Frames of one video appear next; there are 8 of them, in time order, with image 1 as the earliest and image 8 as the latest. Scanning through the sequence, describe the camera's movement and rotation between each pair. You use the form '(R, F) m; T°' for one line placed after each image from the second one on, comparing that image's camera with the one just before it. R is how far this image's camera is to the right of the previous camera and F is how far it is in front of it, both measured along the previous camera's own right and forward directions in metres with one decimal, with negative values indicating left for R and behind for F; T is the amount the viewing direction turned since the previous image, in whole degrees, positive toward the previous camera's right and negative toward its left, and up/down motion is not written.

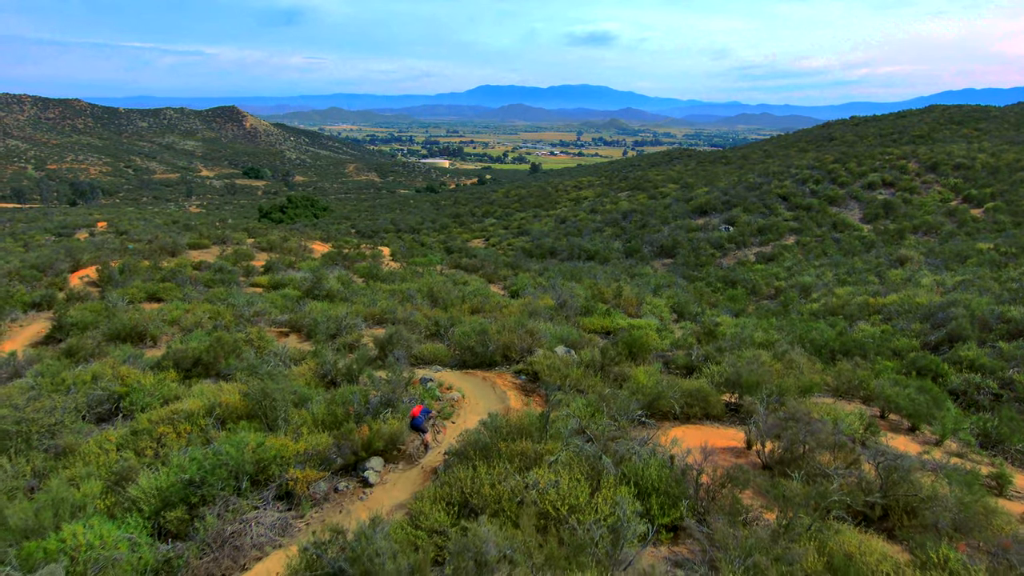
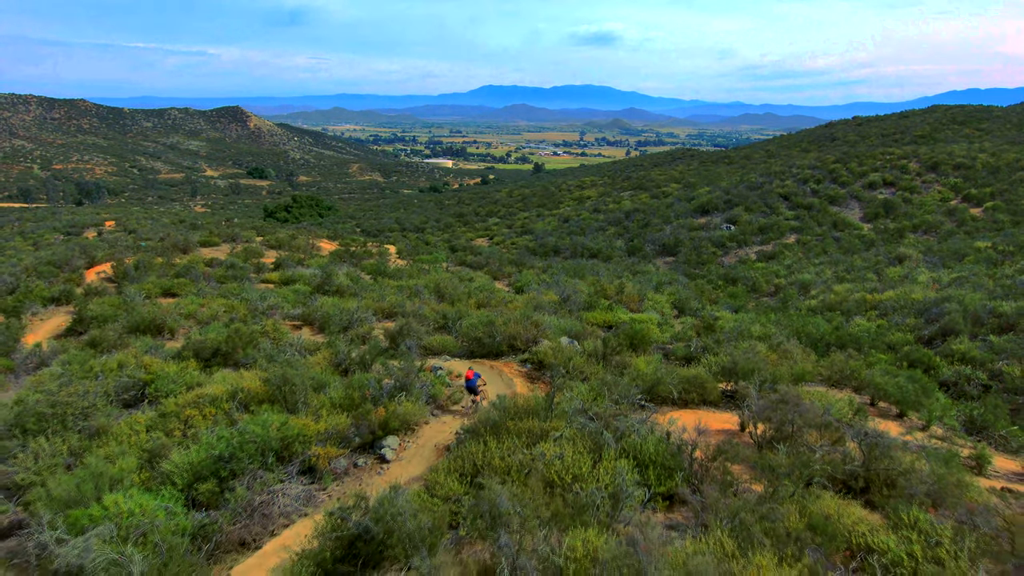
(0.0, -0.3) m; 0°
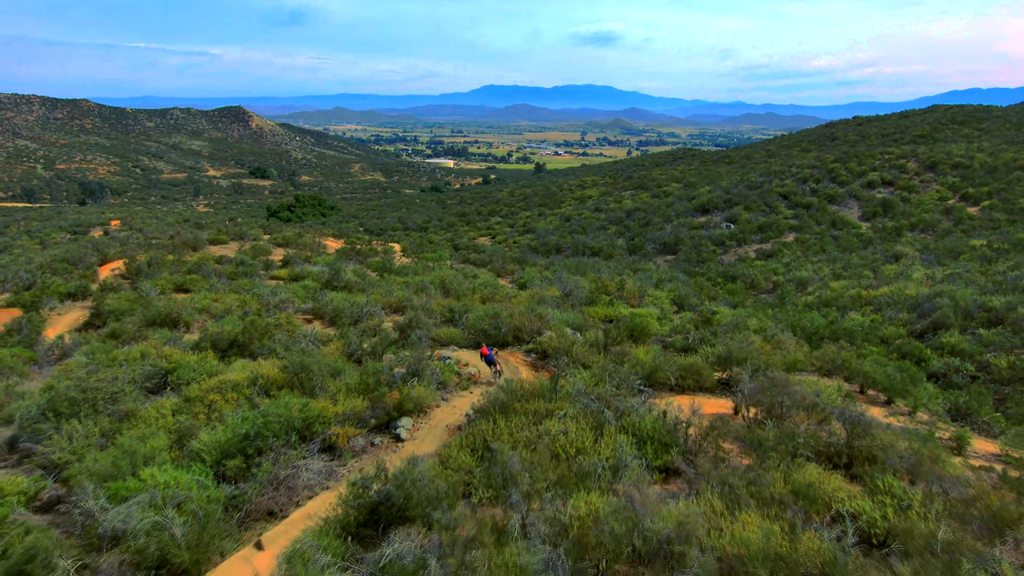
(0.0, -0.3) m; 0°
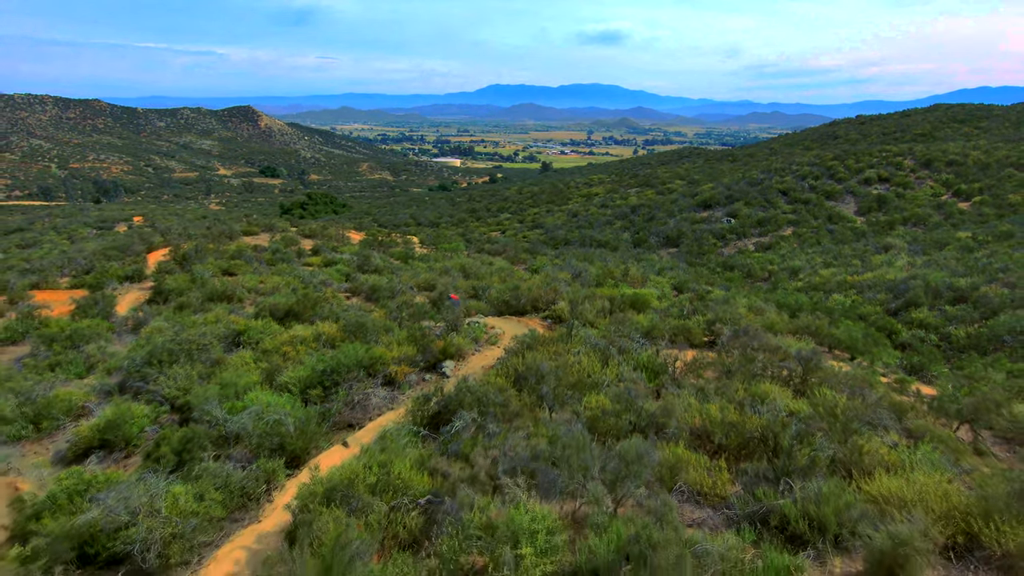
(-0.2, -1.3) m; -1°
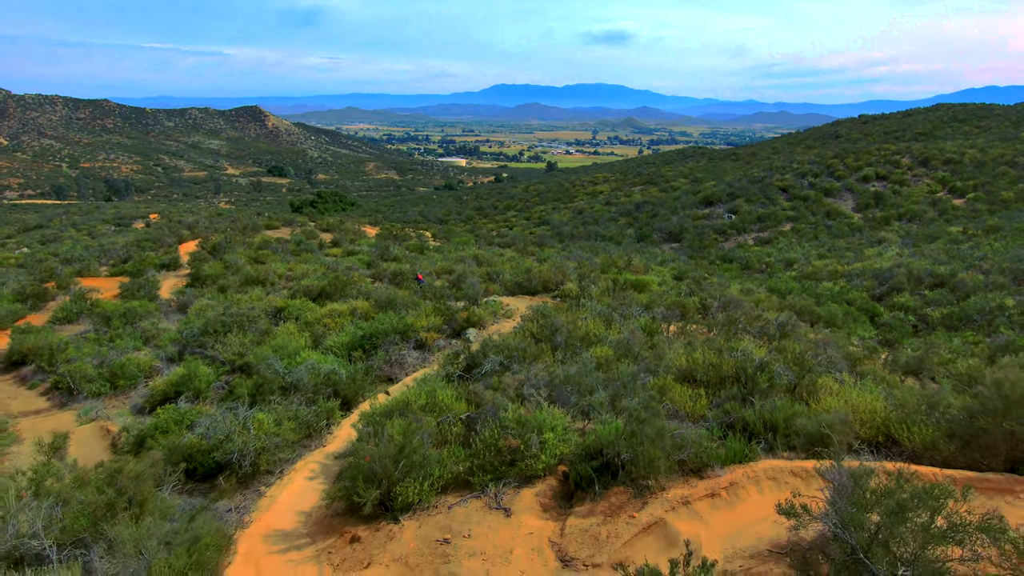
(-0.1, -1.0) m; 0°
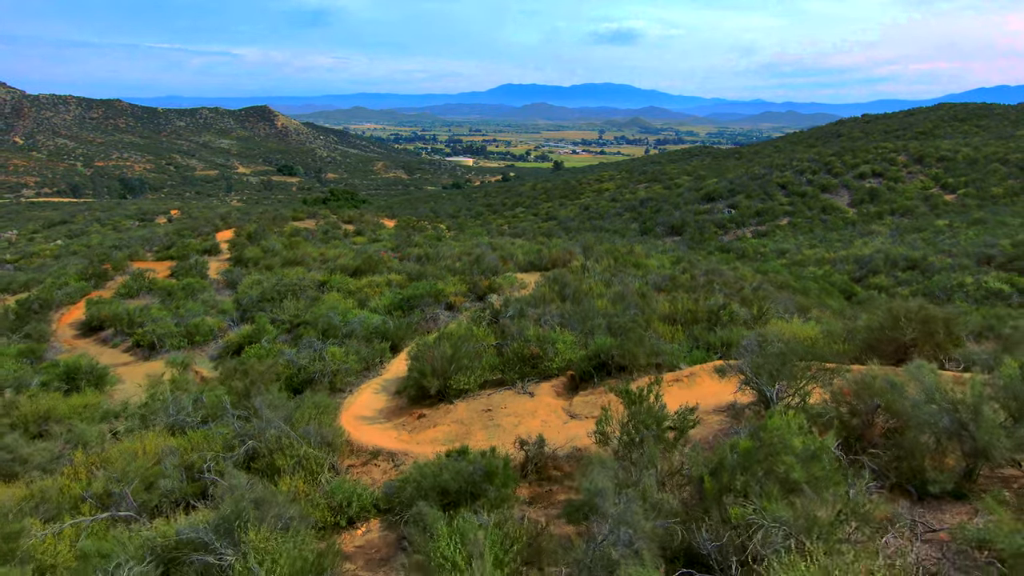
(-0.1, -1.4) m; -1°
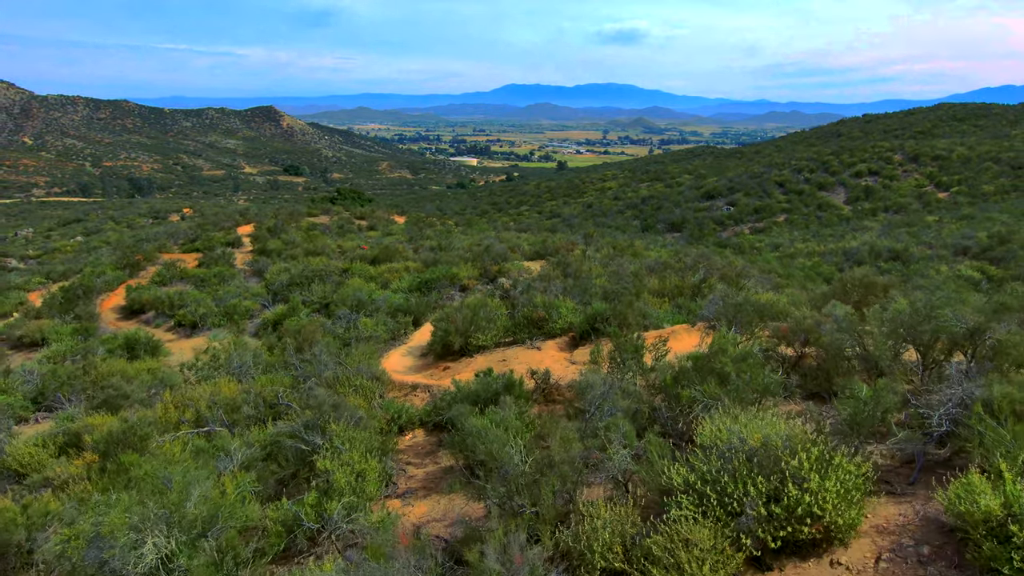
(-0.1, -1.0) m; 0°
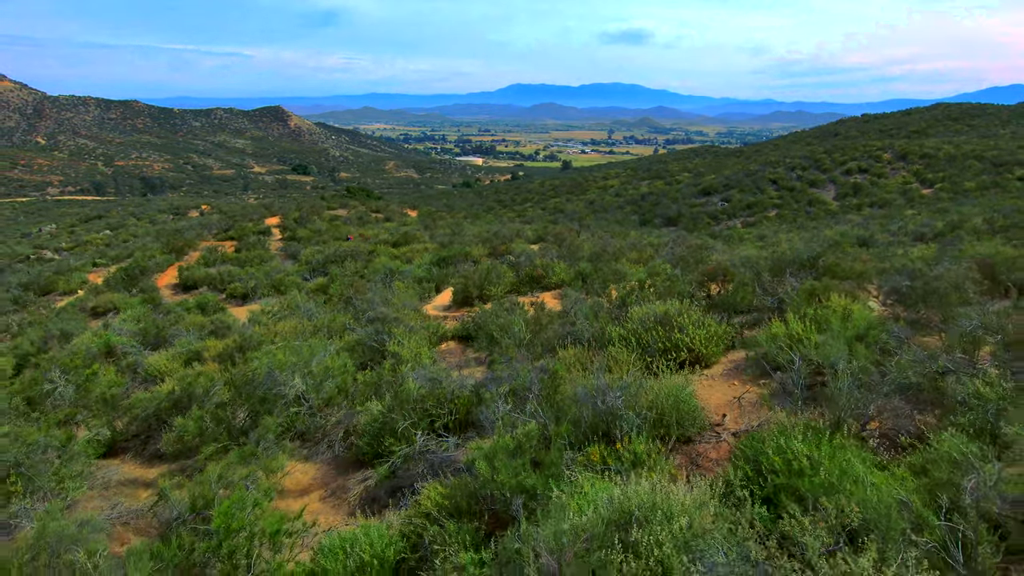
(0.0, -1.8) m; 0°
